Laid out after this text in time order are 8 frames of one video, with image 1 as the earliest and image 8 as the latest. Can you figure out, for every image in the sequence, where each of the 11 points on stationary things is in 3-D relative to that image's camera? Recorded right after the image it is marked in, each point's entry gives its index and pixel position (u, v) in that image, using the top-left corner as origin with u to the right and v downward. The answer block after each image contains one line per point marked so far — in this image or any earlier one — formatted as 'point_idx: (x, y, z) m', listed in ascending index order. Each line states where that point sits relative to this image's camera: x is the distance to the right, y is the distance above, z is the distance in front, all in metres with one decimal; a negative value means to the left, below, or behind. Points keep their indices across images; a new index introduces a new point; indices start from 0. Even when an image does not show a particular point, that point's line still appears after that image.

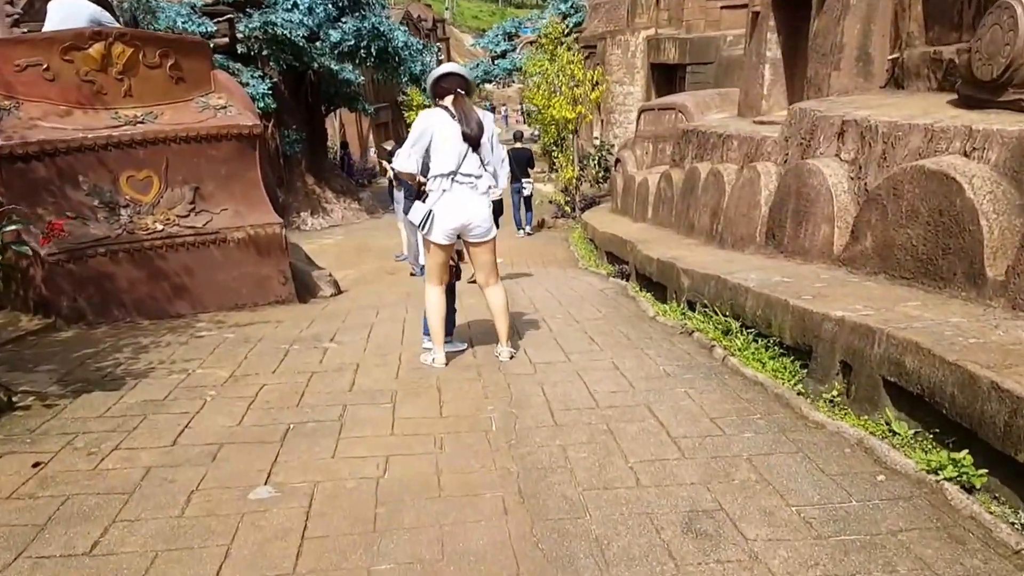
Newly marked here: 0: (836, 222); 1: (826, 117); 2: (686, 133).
0: (+1.4, +0.3, +4.0) m
1: (+1.5, +0.8, +4.5) m
2: (+1.4, +1.3, +7.8) m
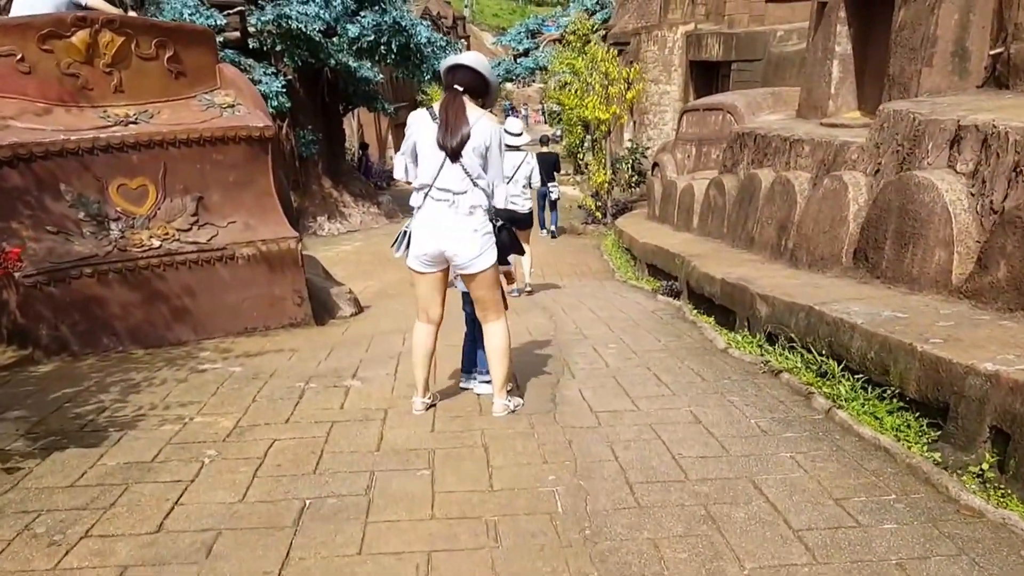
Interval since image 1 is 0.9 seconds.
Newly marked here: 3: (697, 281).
0: (+1.6, +0.1, +3.4) m
1: (+1.7, +0.7, +3.9) m
2: (+1.7, +1.1, +7.2) m
3: (+1.0, 0.0, +5.3) m
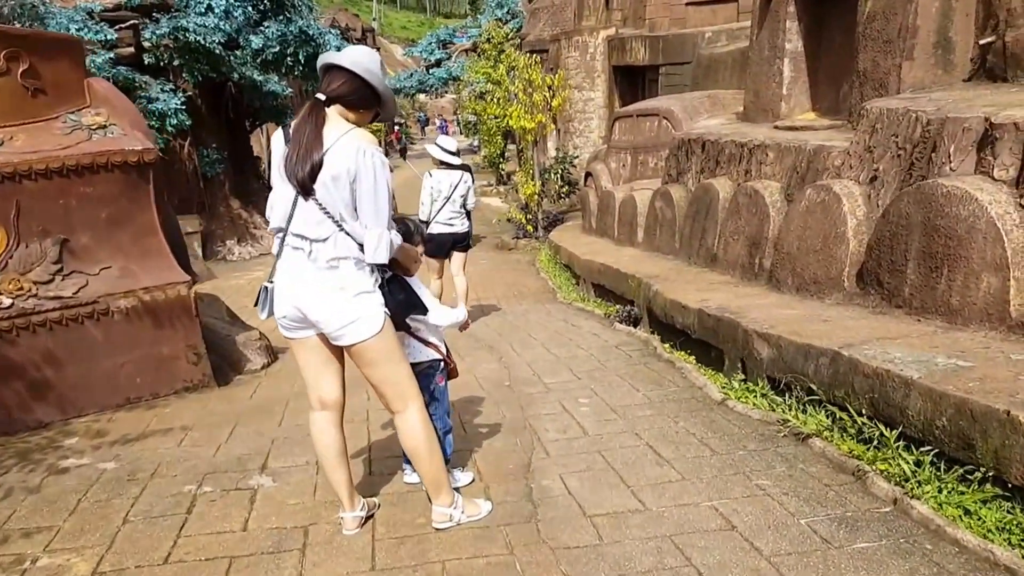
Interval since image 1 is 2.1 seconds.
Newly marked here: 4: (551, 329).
0: (+1.4, 0.0, +2.7) m
1: (+1.5, +0.6, +3.3) m
2: (+1.2, +1.0, +6.6) m
3: (+0.8, -0.1, +4.7) m
4: (+0.2, -0.3, +5.7) m
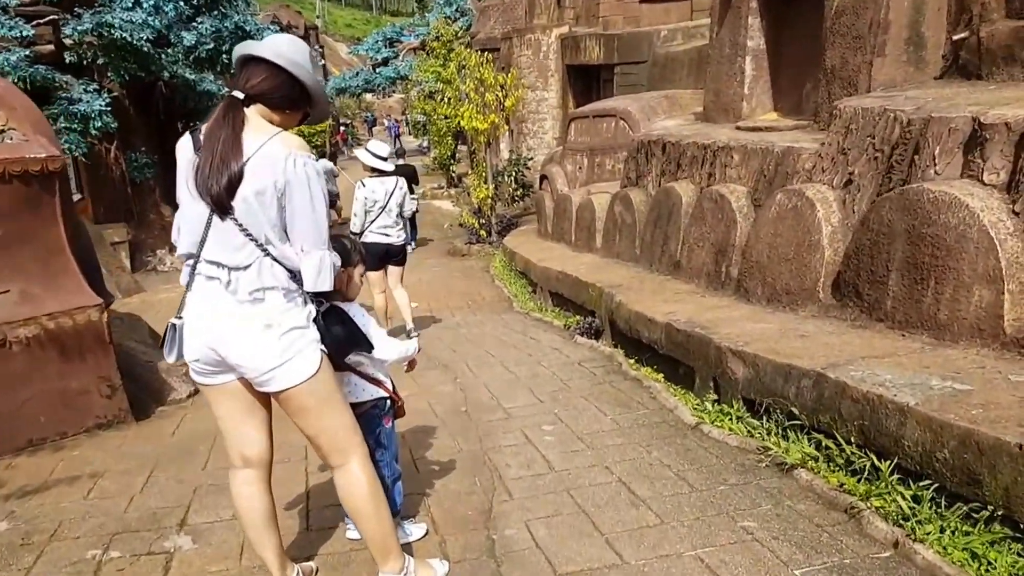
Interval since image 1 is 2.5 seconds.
0: (+1.3, 0.0, +2.6) m
1: (+1.4, +0.5, +3.1) m
2: (+0.9, +1.0, +6.4) m
3: (+0.6, -0.2, +4.5) m
4: (0.0, -0.3, +5.5) m
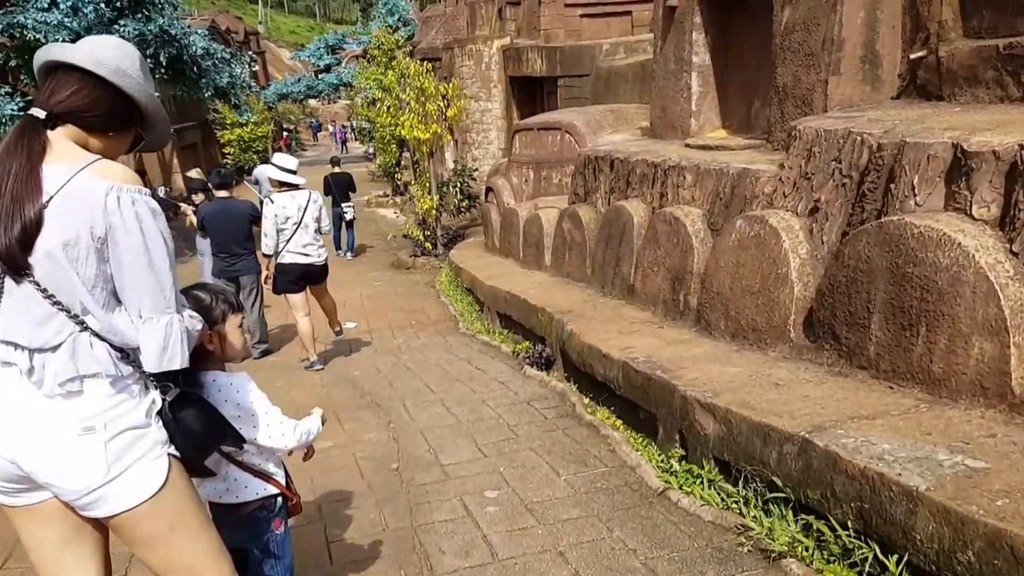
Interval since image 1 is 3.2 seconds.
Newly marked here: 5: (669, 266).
0: (+1.2, -0.1, +2.2) m
1: (+1.2, +0.4, +2.8) m
2: (+0.5, +0.8, +6.1) m
3: (+0.3, -0.3, +4.1) m
4: (-0.3, -0.5, +5.0) m
5: (+0.7, +0.1, +4.2) m
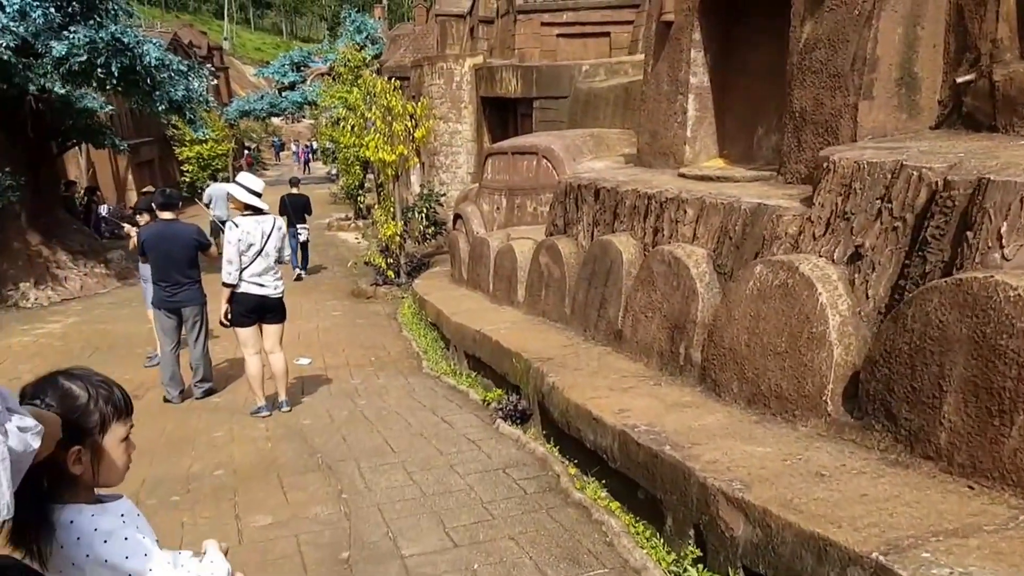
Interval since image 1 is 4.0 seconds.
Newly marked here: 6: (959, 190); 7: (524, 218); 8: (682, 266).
0: (+1.2, -0.3, +1.7) m
1: (+1.2, +0.3, +2.2) m
2: (+0.4, +0.6, +5.5) m
3: (+0.2, -0.5, +3.5) m
4: (-0.5, -0.7, +4.5) m
5: (+0.6, -0.1, +3.7) m
6: (+1.1, +0.3, +2.4) m
7: (+0.1, +0.6, +7.5) m
8: (+0.6, +0.1, +3.6) m
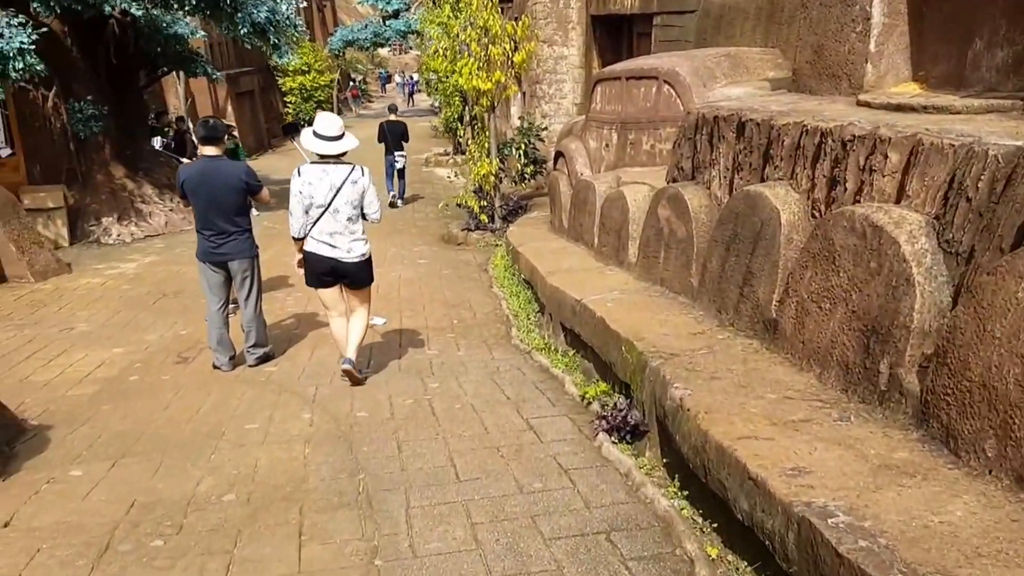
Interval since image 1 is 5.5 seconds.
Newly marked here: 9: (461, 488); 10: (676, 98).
0: (+1.2, -0.4, +0.5) m
1: (+1.3, +0.2, +1.0) m
2: (+0.9, +0.8, +4.3) m
3: (+0.5, -0.4, +2.4) m
4: (-0.1, -0.5, +3.4) m
5: (+0.9, 0.0, +2.5) m
6: (+1.3, +0.2, +1.2) m
7: (+0.8, +0.9, +6.3) m
8: (+0.9, +0.1, +2.4) m
9: (-0.2, -0.6, +3.0) m
10: (+1.0, +1.2, +5.7) m
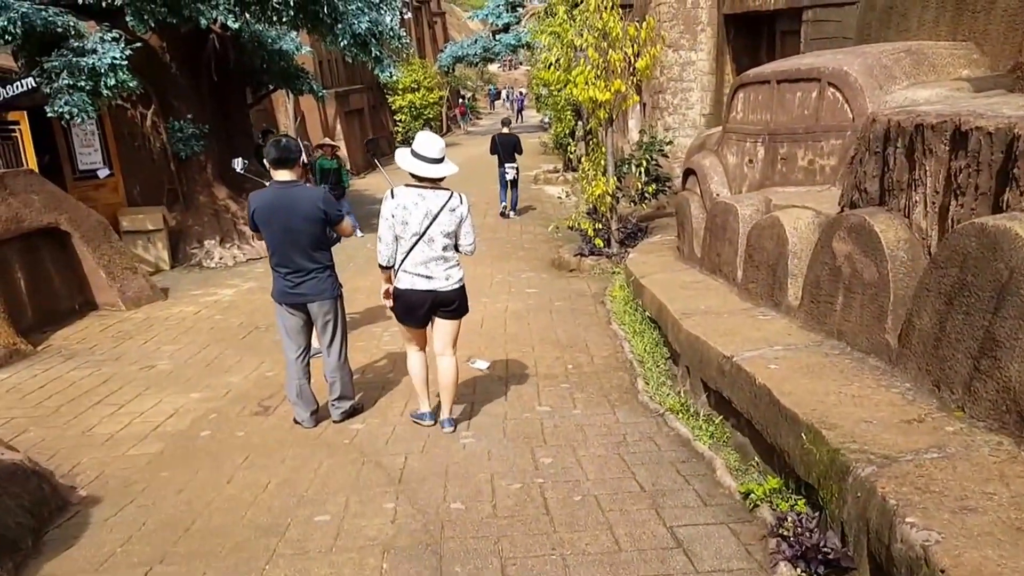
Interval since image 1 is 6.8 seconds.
0: (+1.3, -0.5, -0.5) m
1: (+1.4, 0.0, 0.0) m
2: (+1.4, +0.5, +3.3) m
3: (+0.7, -0.6, +1.5) m
4: (+0.3, -0.7, +2.5) m
5: (+1.2, -0.2, +1.5) m
6: (+1.4, 0.0, +0.2) m
7: (+1.6, +0.7, +5.3) m
8: (+1.2, -0.1, +1.4) m
9: (+0.2, -0.8, +2.1) m
10: (+1.6, +0.9, +4.7) m
